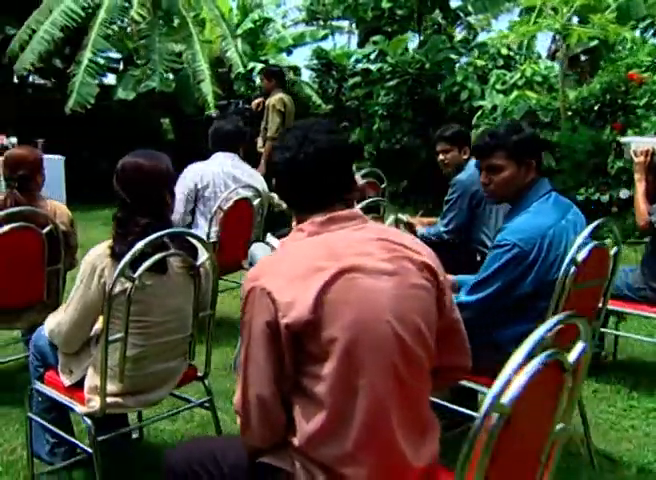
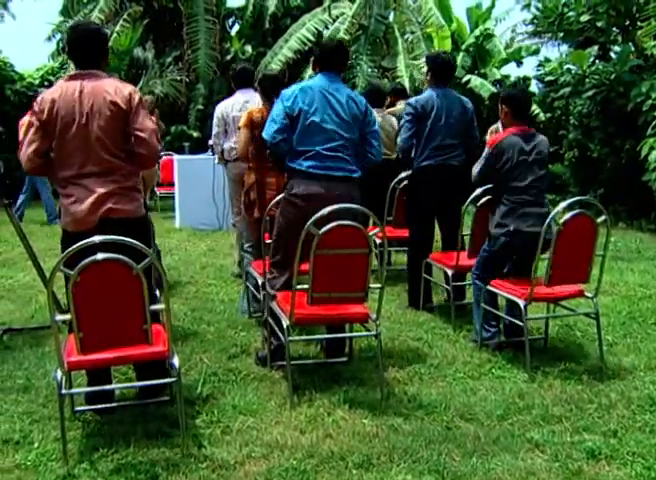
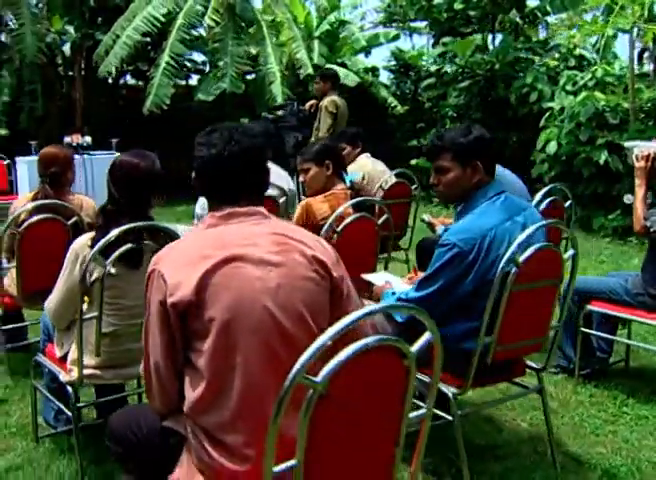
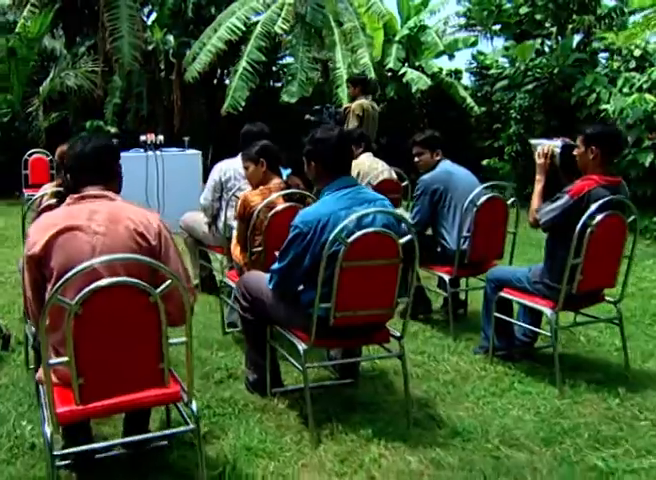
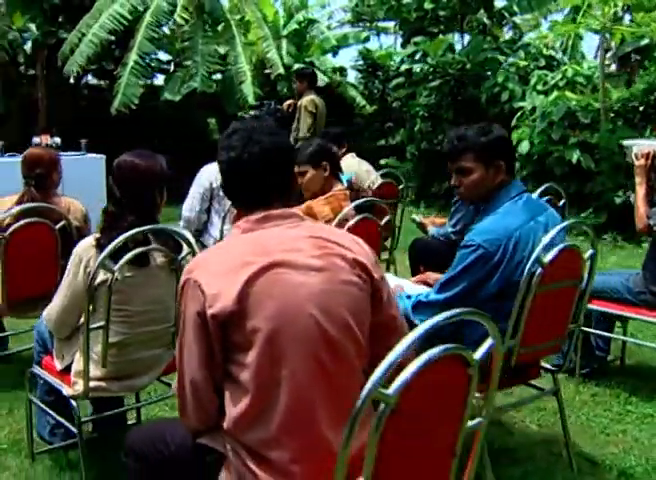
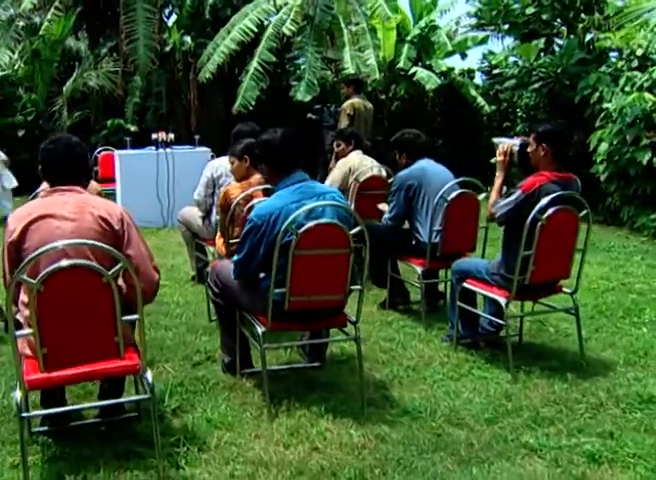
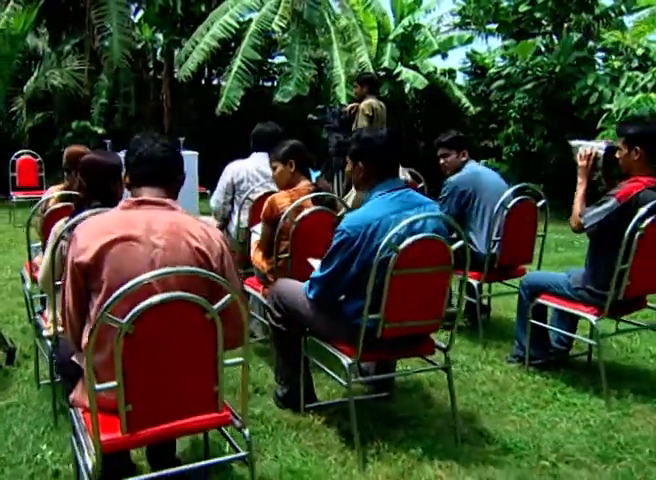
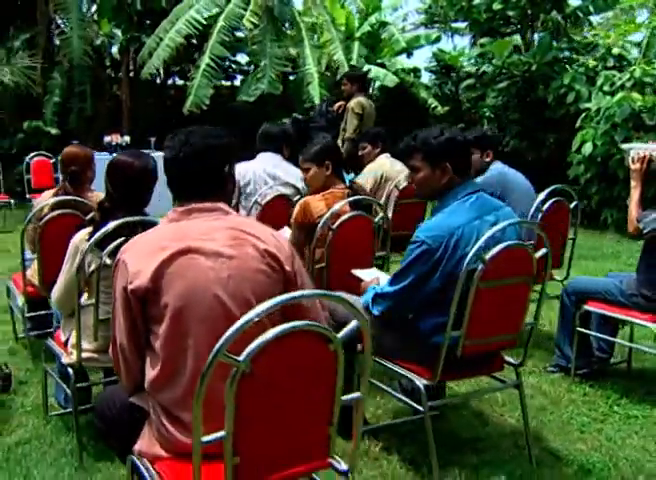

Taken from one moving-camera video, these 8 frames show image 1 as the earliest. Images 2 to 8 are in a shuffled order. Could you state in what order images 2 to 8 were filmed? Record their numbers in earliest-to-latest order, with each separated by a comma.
5, 3, 8, 7, 4, 6, 2
